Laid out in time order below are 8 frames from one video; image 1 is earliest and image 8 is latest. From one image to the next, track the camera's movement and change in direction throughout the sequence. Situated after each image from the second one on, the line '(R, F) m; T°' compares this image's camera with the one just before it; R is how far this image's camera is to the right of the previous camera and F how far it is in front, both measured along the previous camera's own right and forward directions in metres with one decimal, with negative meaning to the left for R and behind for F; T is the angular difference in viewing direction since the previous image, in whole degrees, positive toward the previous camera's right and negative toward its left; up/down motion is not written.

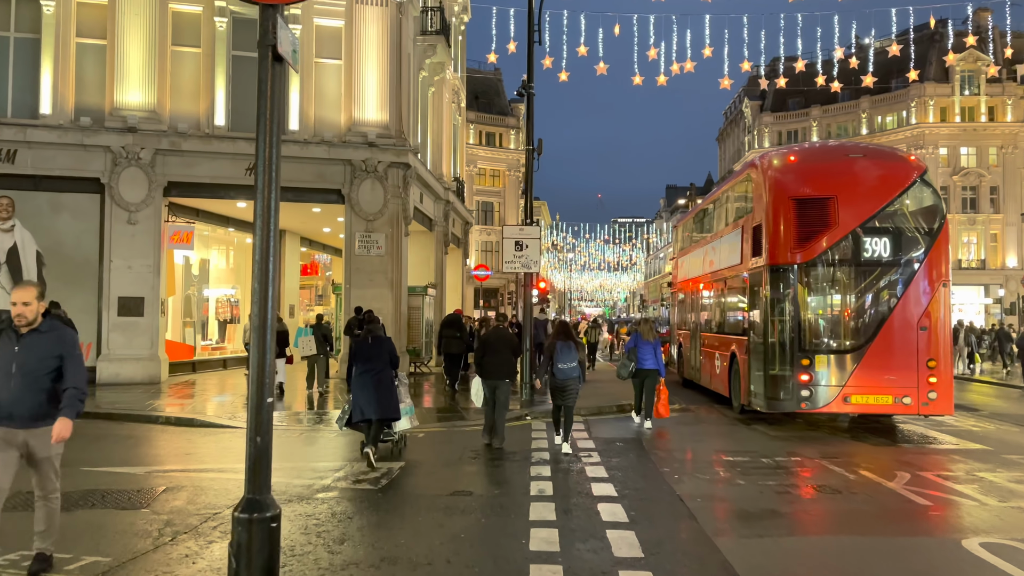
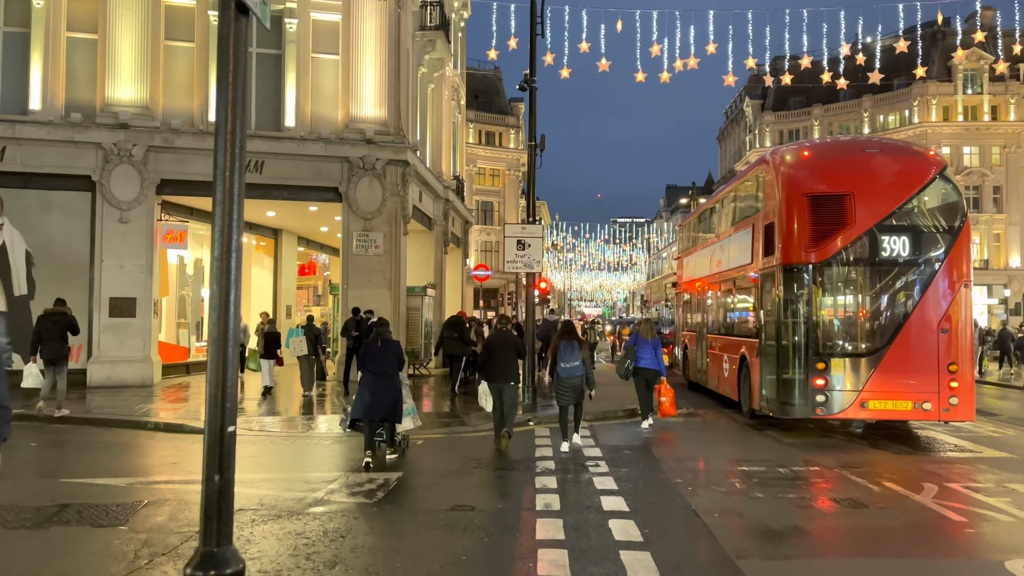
(0.0, +0.5) m; 0°
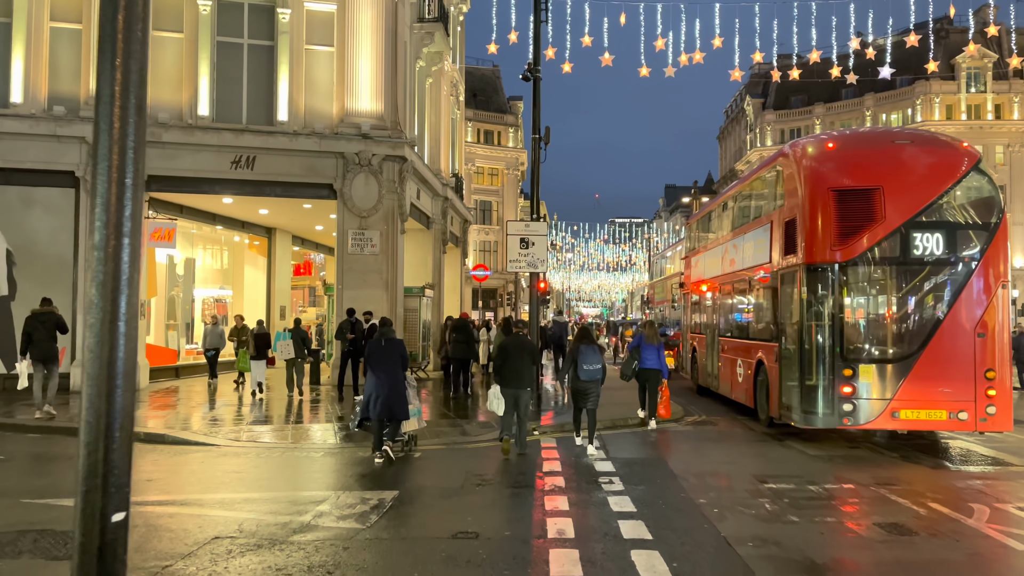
(-0.1, +0.8) m; 0°
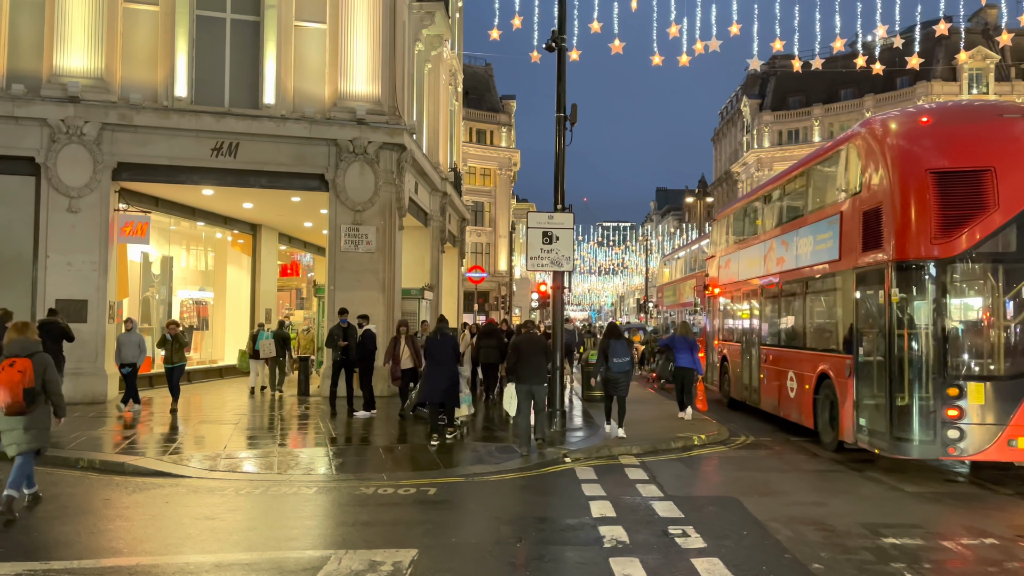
(-0.5, +1.8) m; +1°
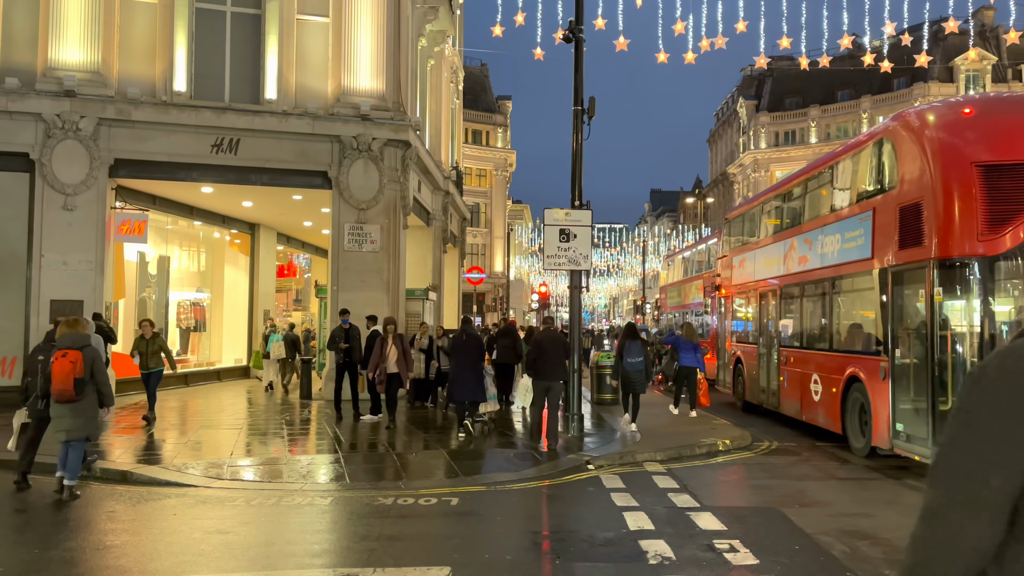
(-0.3, +0.4) m; +1°
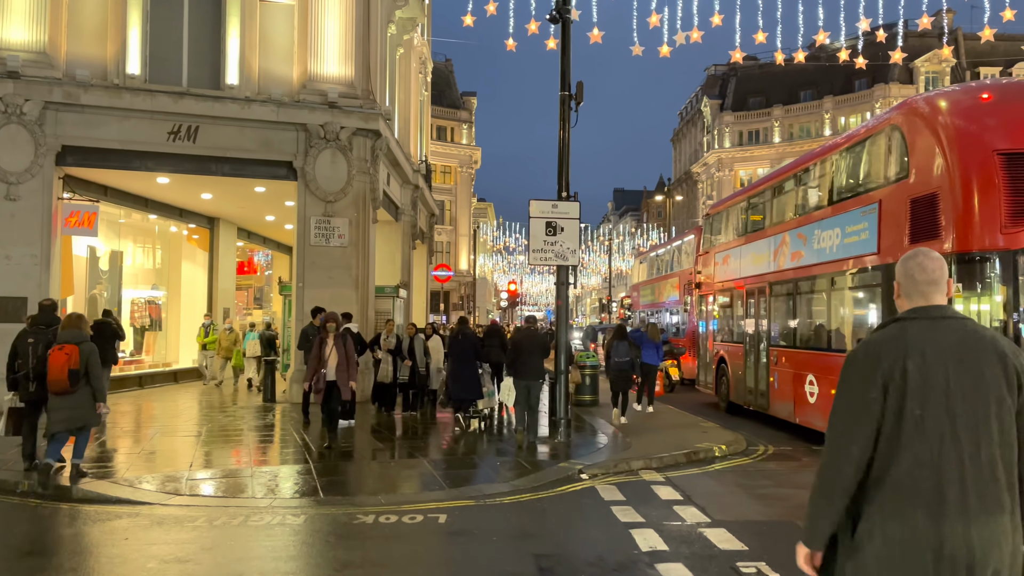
(-0.3, +0.7) m; +3°
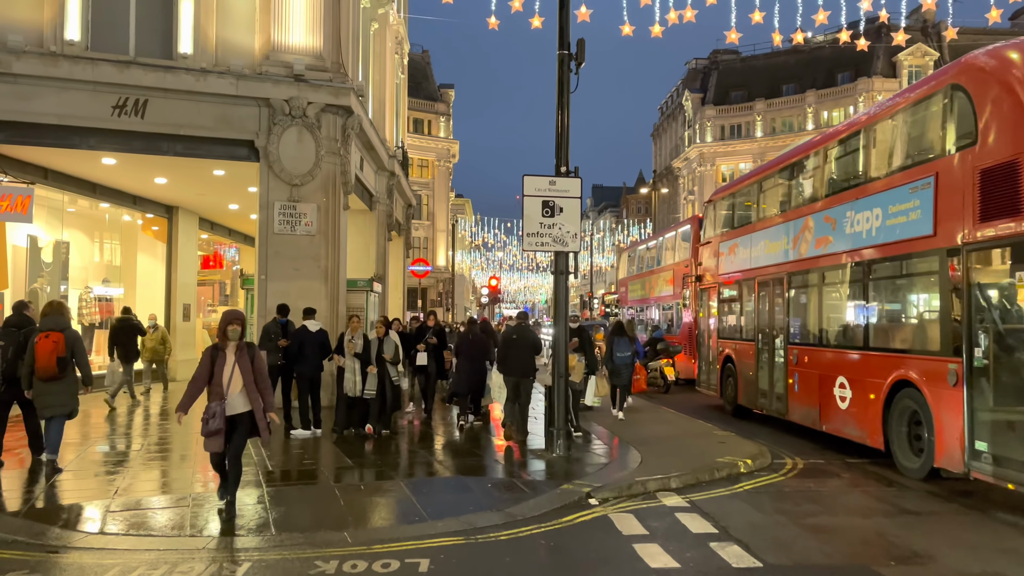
(-0.2, +1.5) m; +2°
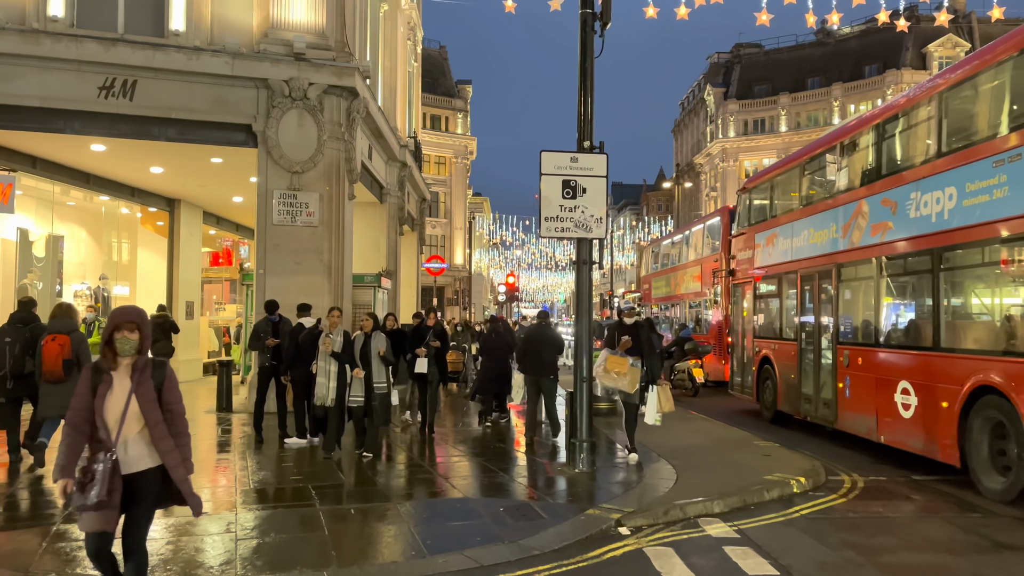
(0.0, +1.2) m; -1°
